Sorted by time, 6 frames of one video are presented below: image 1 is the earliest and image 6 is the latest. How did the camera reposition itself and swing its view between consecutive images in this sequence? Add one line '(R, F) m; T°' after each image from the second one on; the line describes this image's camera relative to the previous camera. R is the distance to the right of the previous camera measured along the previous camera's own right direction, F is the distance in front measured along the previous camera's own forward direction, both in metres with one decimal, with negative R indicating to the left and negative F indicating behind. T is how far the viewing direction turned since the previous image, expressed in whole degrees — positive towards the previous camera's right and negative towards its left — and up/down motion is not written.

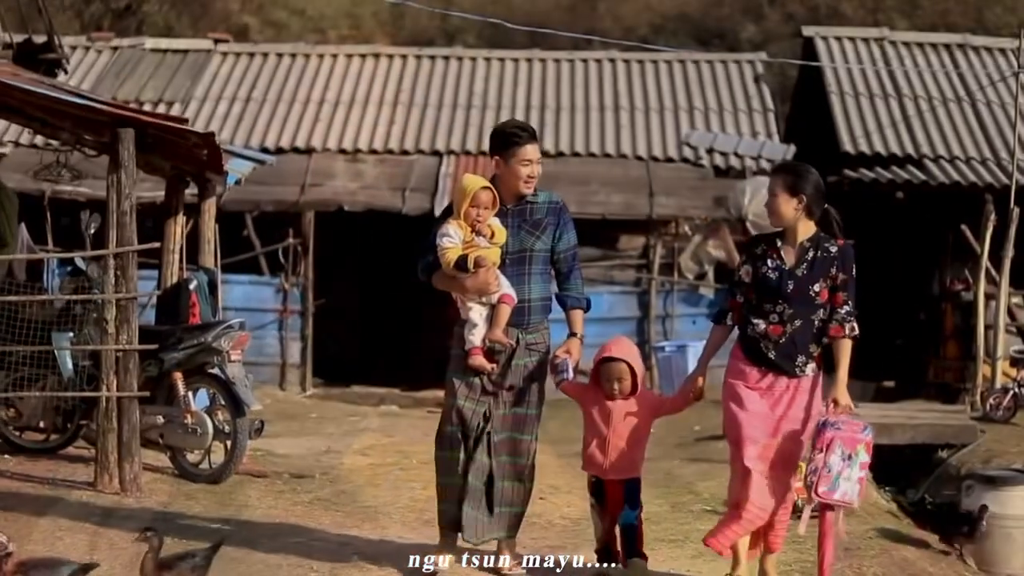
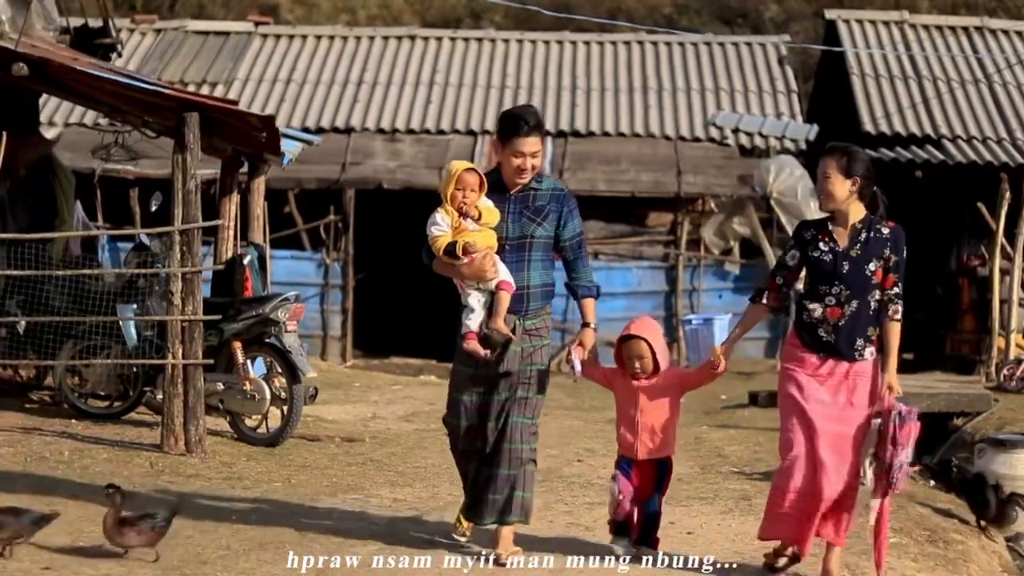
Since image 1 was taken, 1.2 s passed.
(-0.1, -0.4) m; -1°
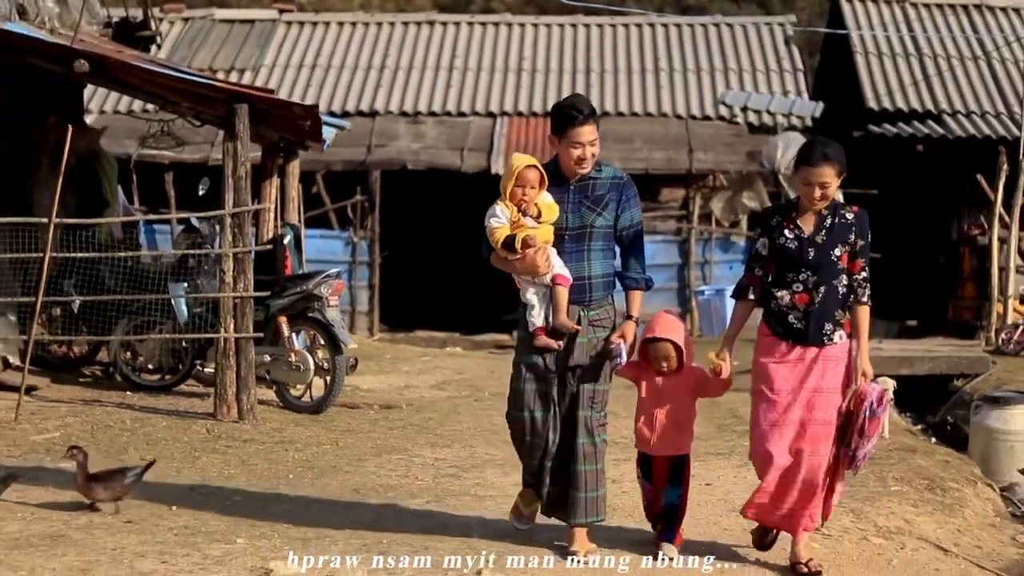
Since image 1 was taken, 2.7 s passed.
(-0.1, -0.5) m; 0°
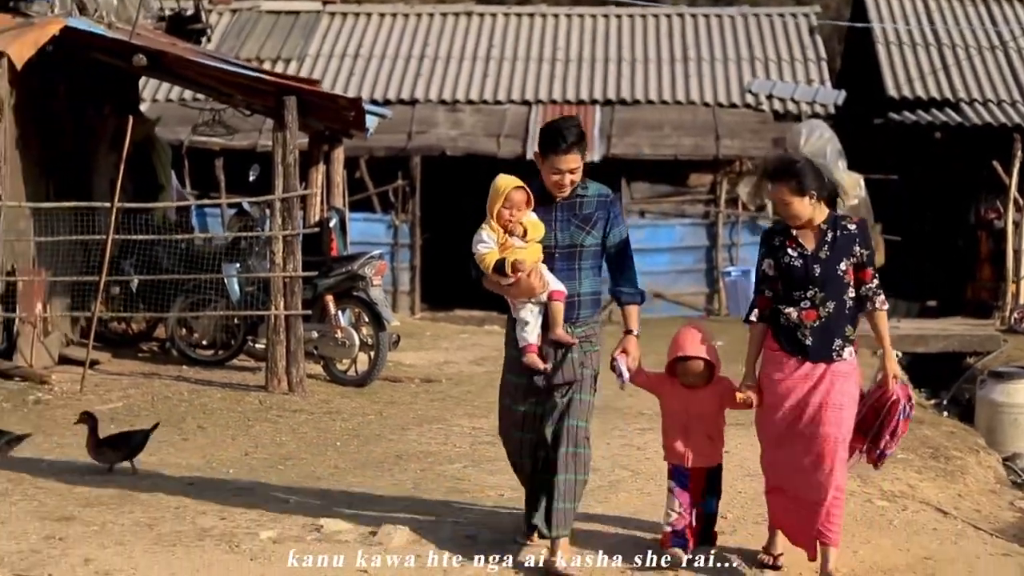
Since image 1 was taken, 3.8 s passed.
(0.0, -0.5) m; -1°
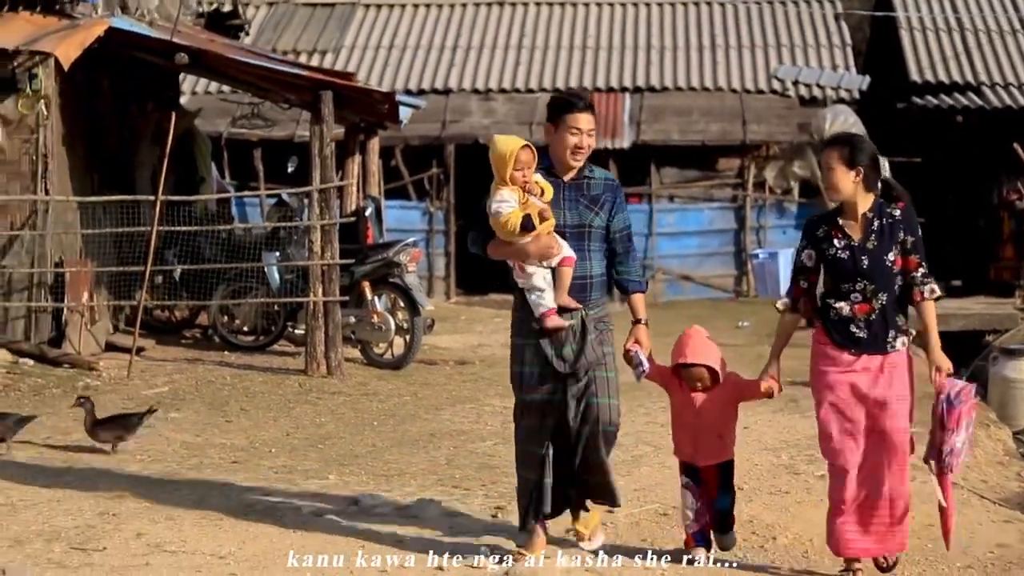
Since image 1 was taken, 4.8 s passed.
(0.0, -0.3) m; -1°
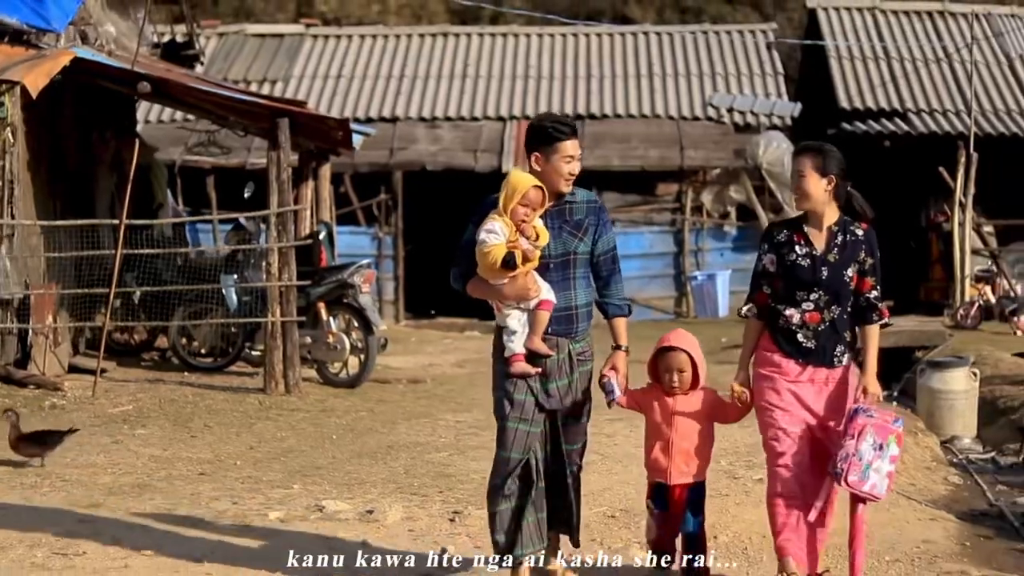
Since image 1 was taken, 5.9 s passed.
(-0.1, -0.4) m; +2°
